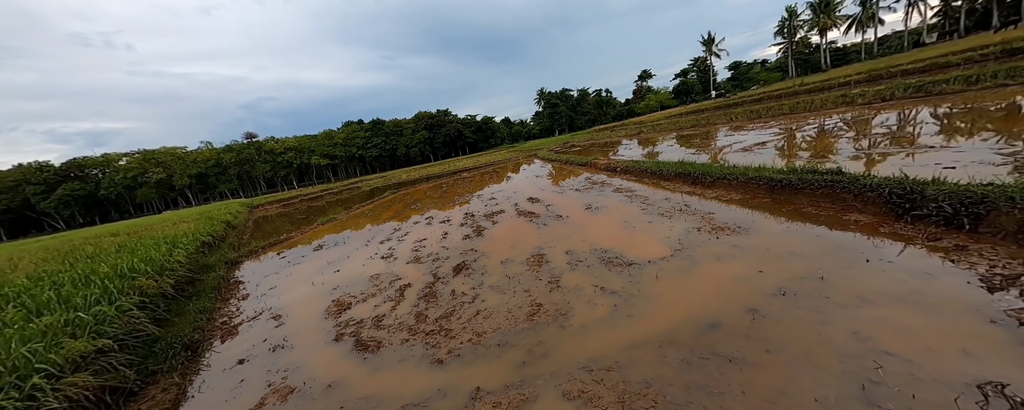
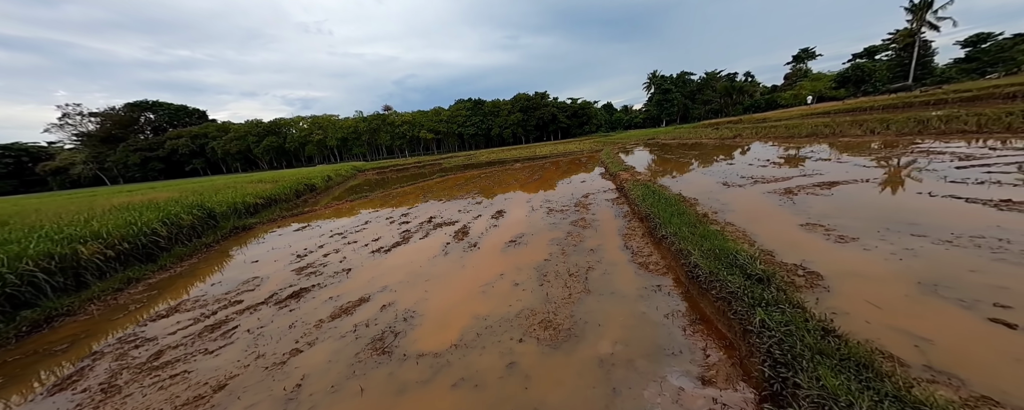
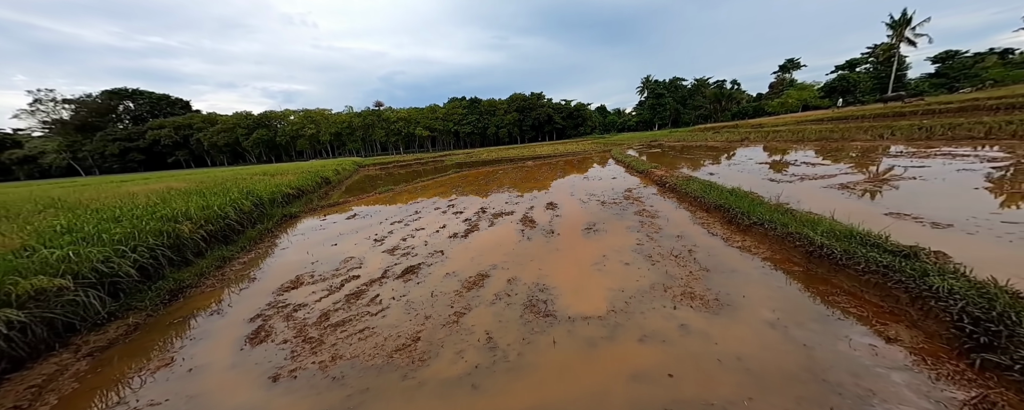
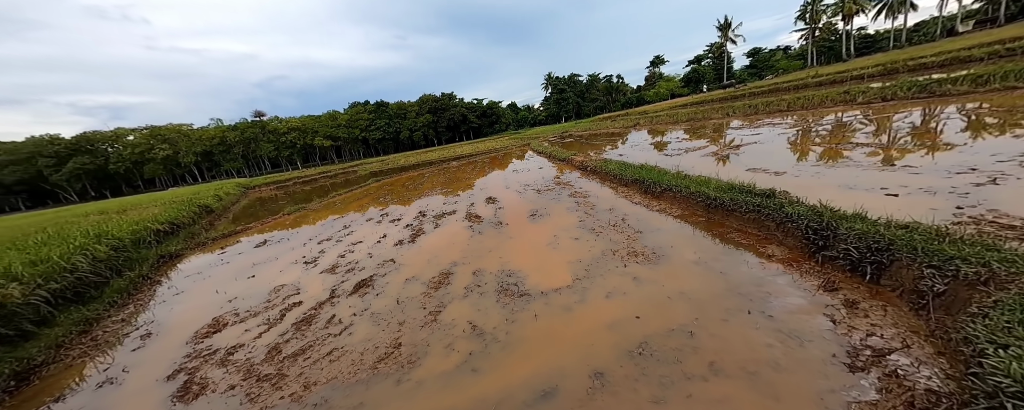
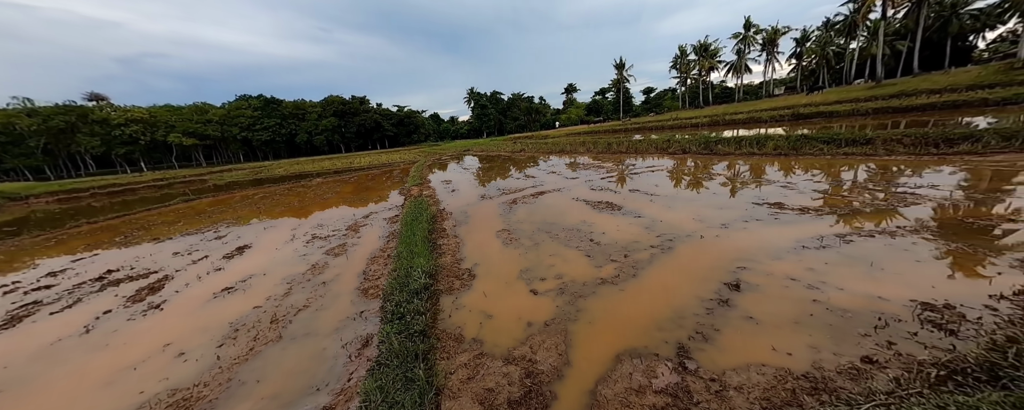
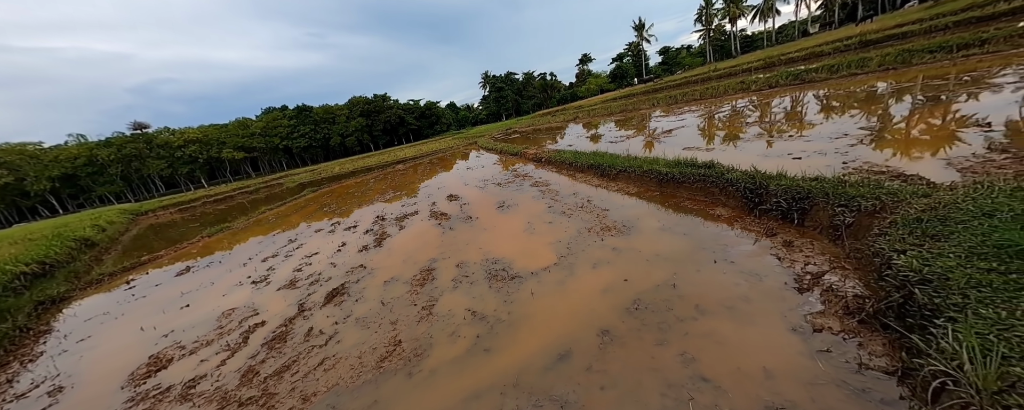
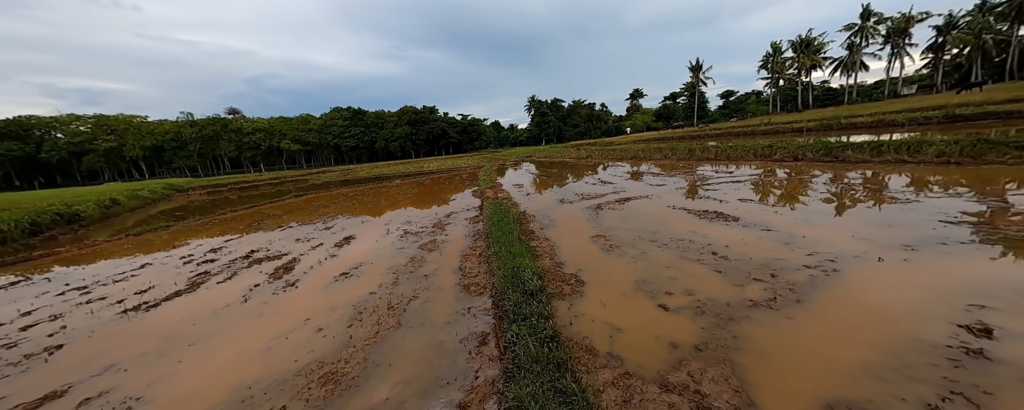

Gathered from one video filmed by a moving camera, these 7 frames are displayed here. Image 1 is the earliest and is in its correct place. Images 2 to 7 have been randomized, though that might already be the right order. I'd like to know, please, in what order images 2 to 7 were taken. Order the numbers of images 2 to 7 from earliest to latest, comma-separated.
6, 4, 3, 2, 7, 5
